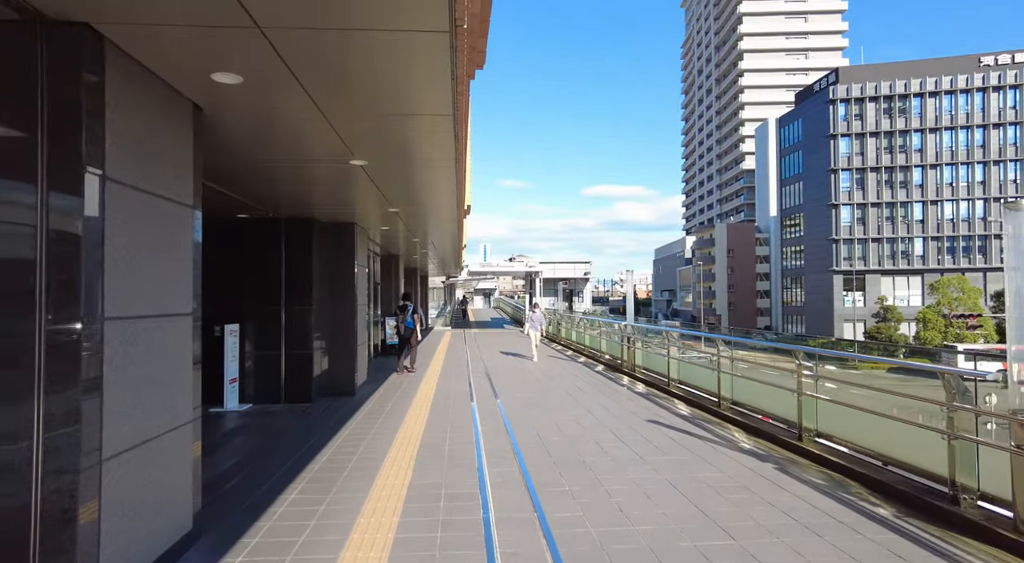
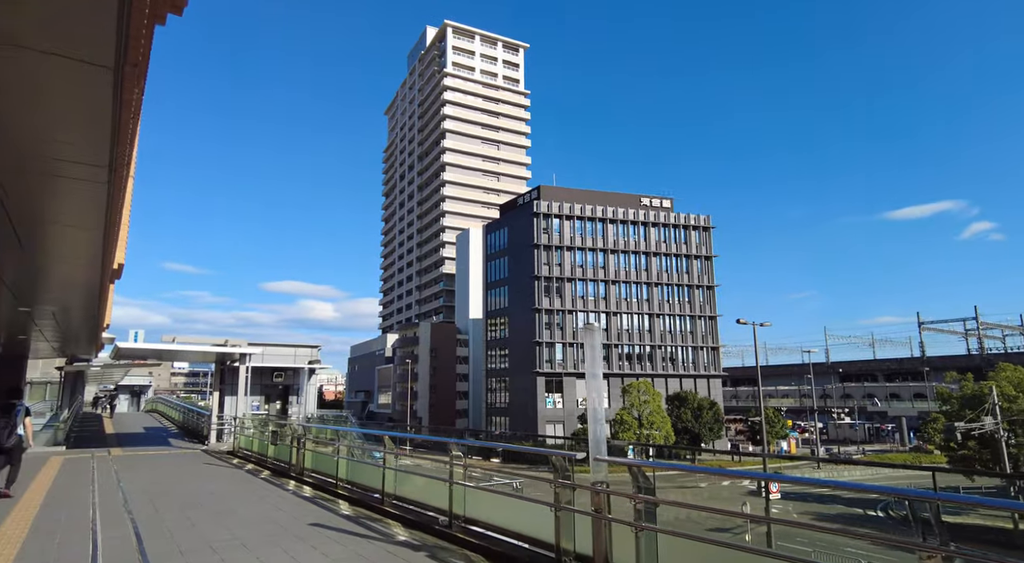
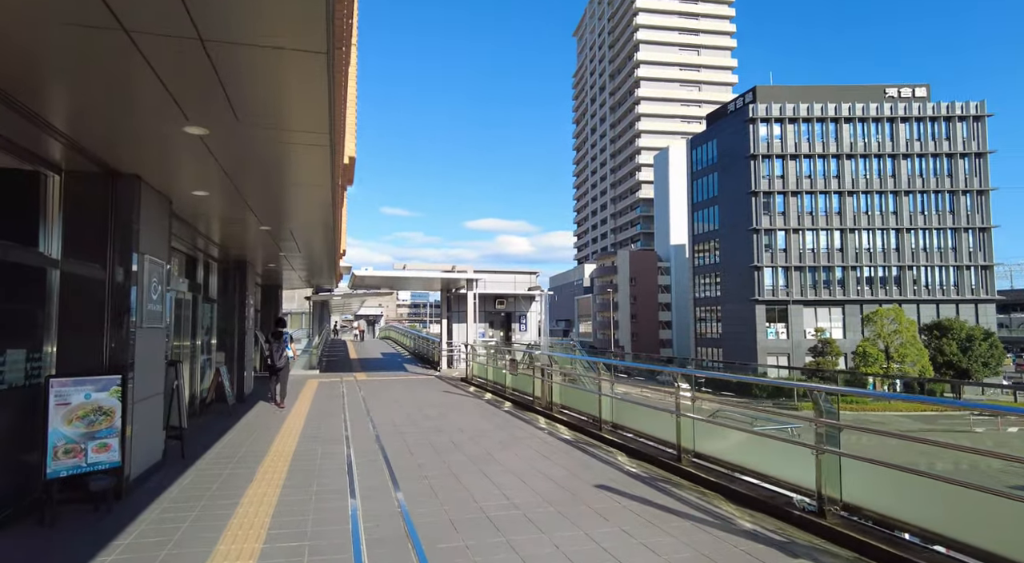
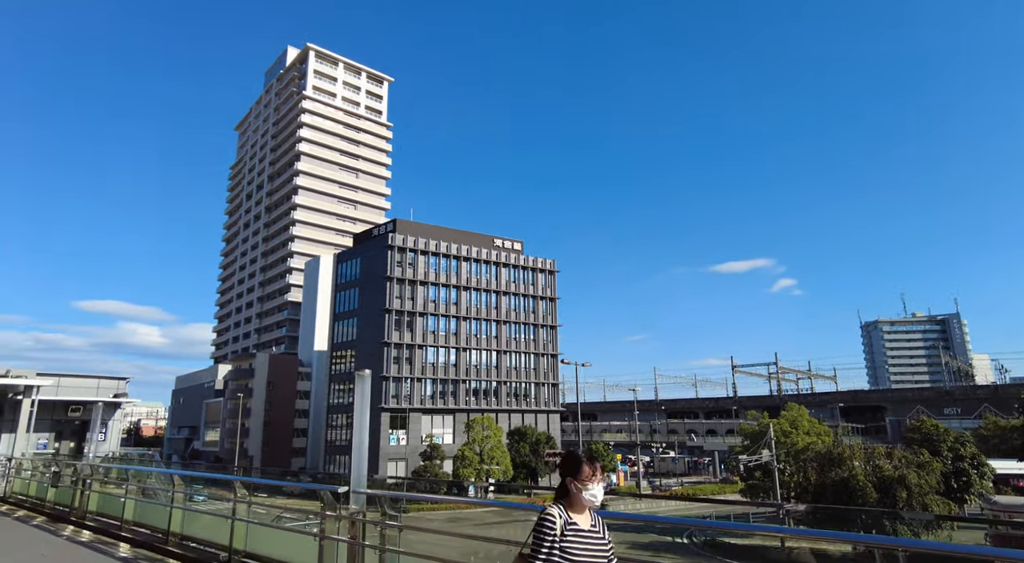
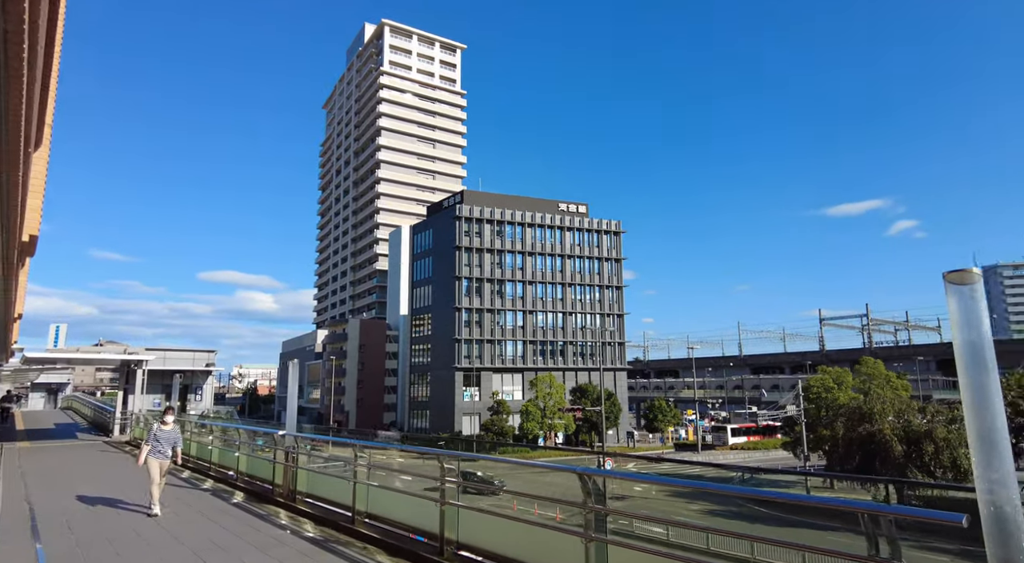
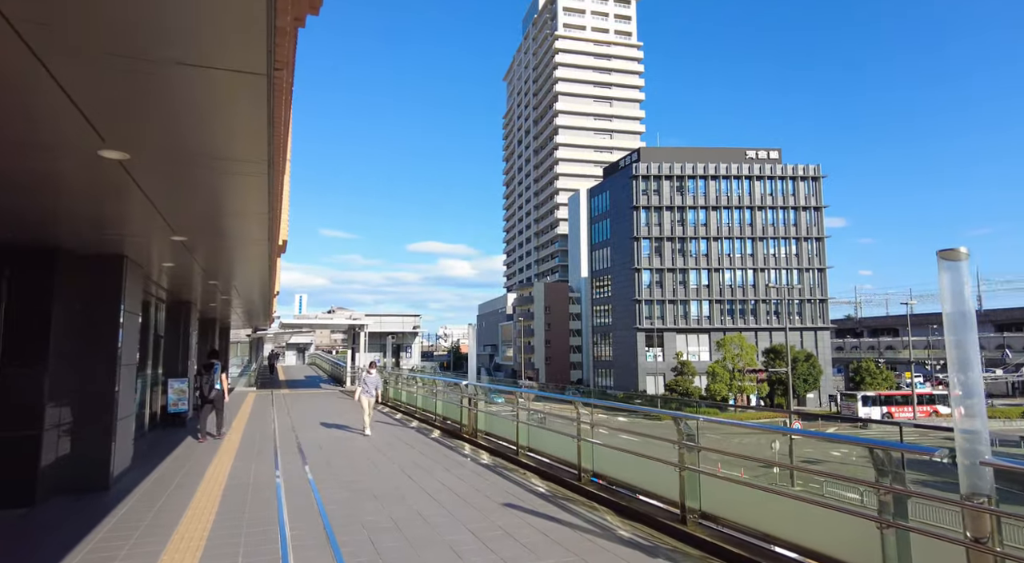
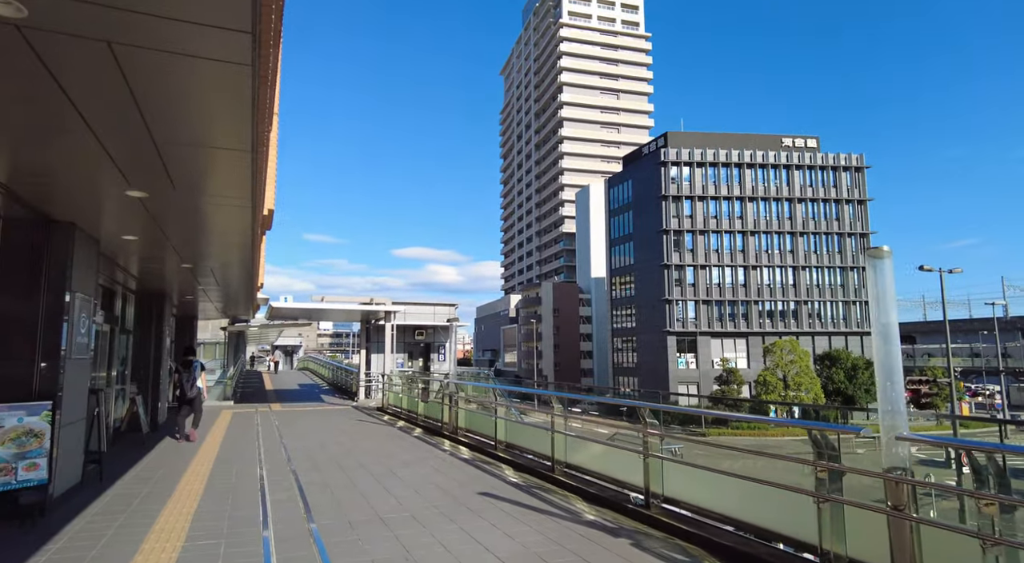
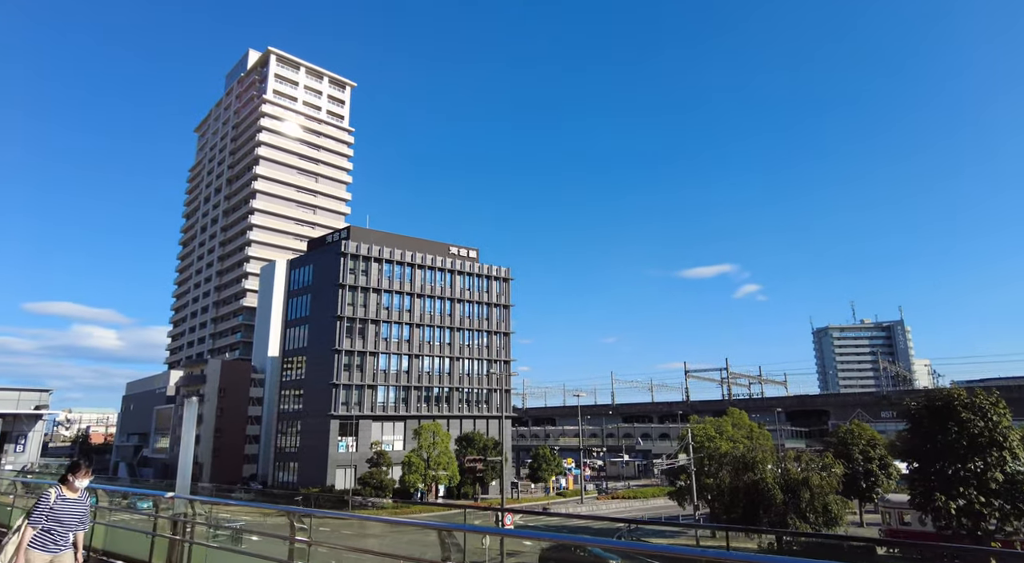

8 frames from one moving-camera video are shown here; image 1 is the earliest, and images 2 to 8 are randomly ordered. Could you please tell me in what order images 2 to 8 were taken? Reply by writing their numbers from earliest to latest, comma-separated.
6, 5, 8, 4, 2, 7, 3
